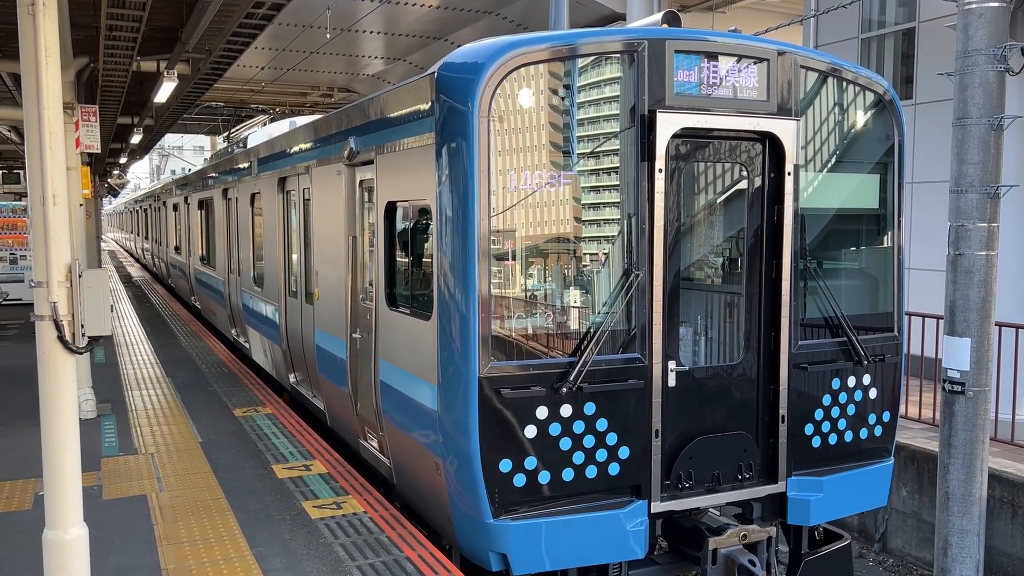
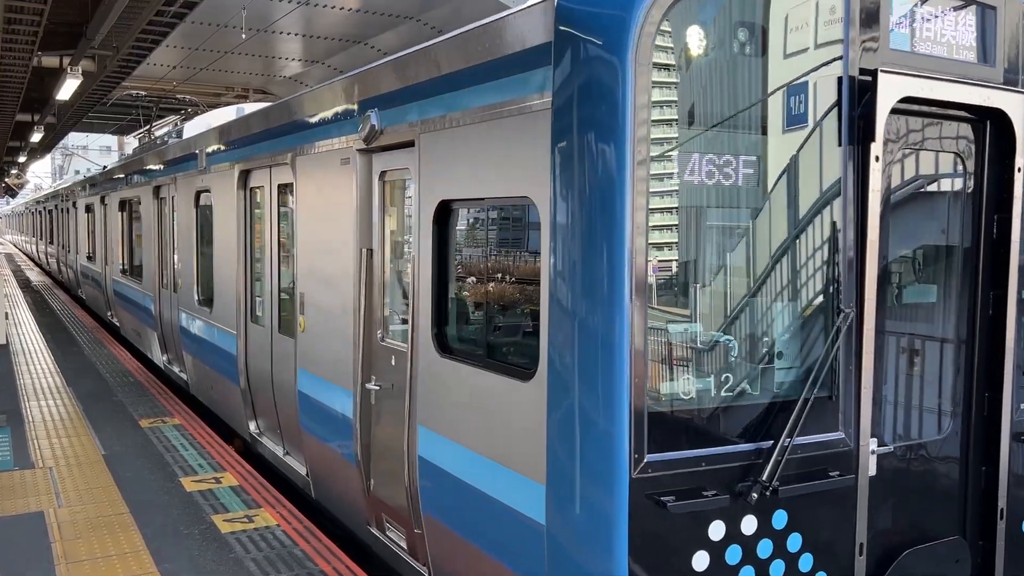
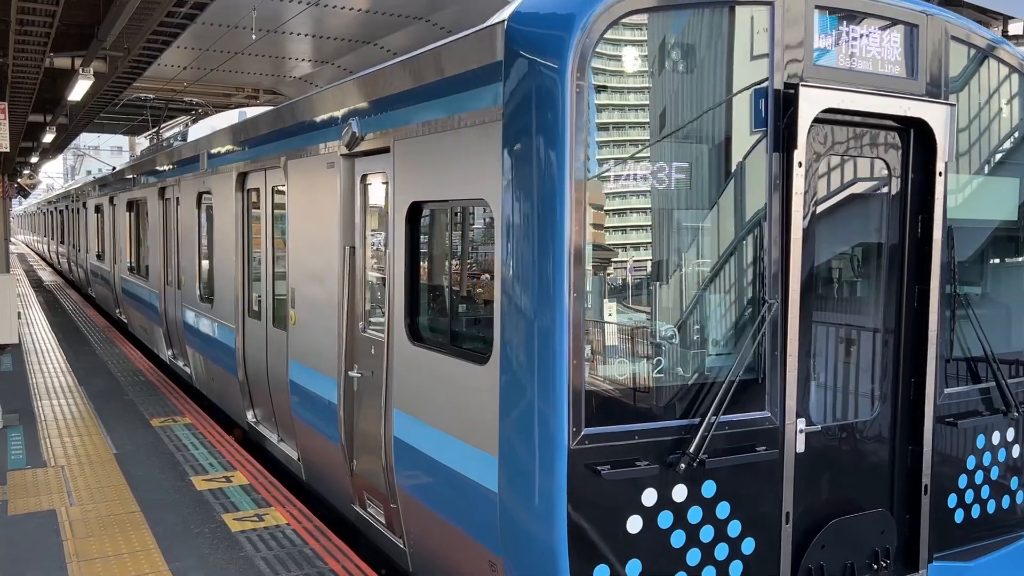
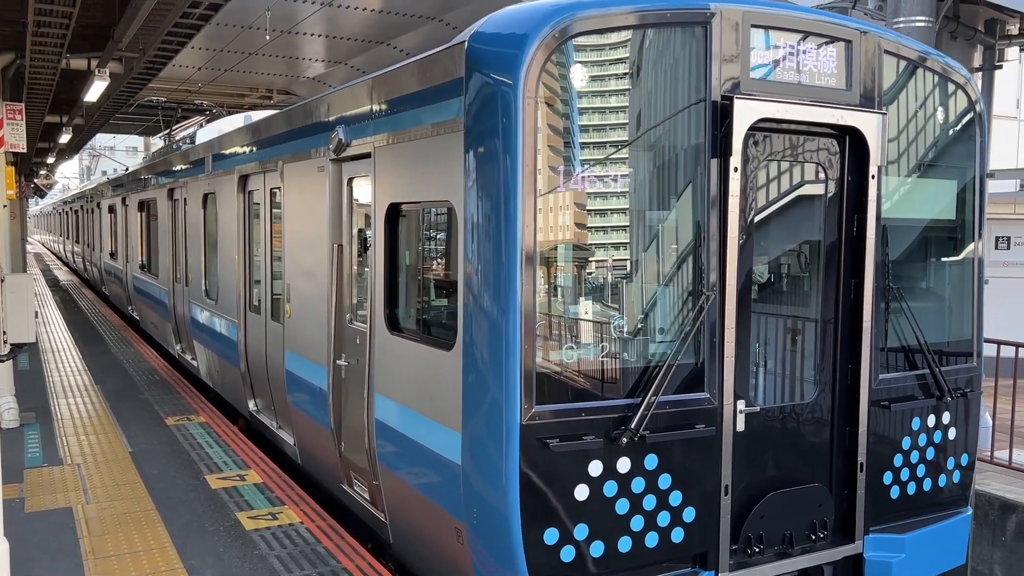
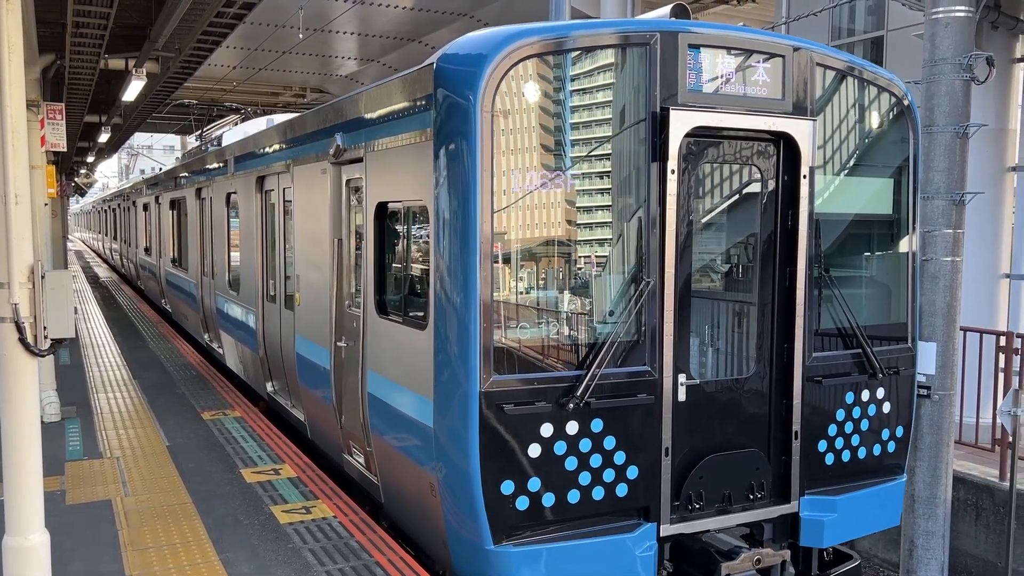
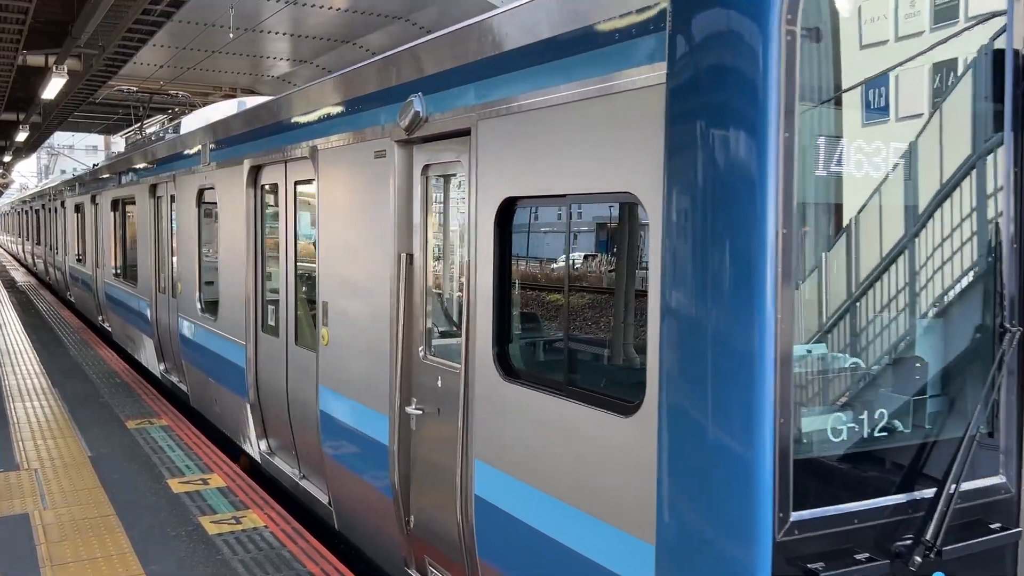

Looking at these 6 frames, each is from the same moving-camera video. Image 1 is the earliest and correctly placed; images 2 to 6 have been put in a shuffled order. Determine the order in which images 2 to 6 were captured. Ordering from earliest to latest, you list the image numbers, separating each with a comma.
5, 4, 3, 2, 6
